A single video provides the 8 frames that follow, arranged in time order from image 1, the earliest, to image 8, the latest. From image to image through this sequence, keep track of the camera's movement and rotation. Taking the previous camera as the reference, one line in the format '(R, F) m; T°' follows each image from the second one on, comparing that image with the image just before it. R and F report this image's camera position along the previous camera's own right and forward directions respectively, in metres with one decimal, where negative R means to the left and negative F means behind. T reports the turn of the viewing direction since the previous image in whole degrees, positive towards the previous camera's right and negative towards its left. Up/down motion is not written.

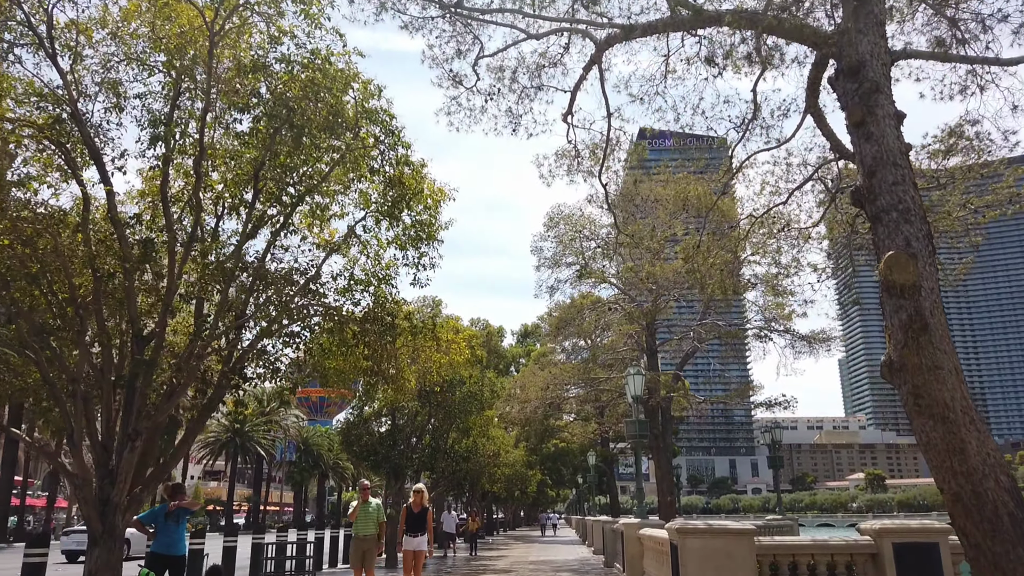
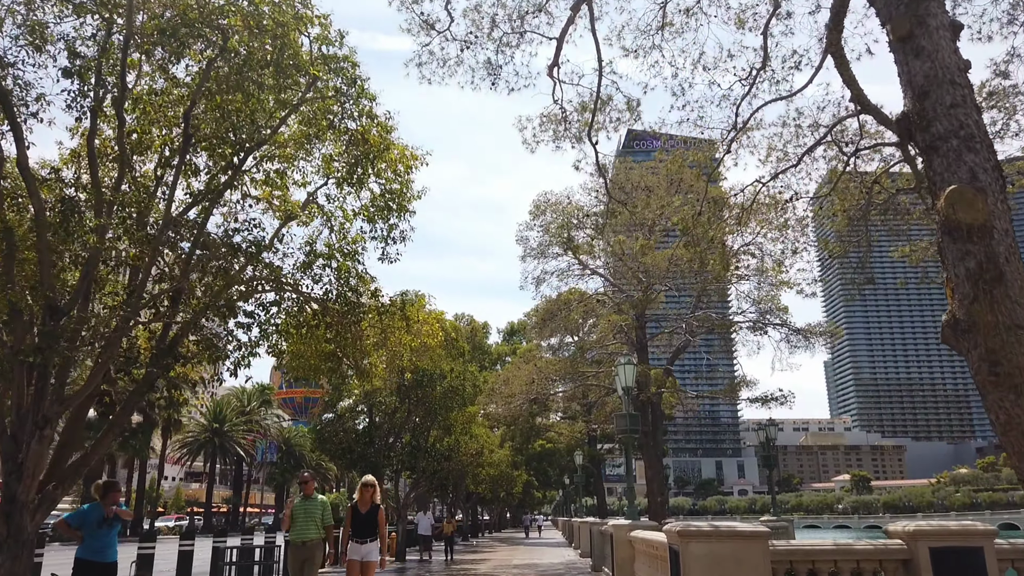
(+0.1, +1.0) m; +1°
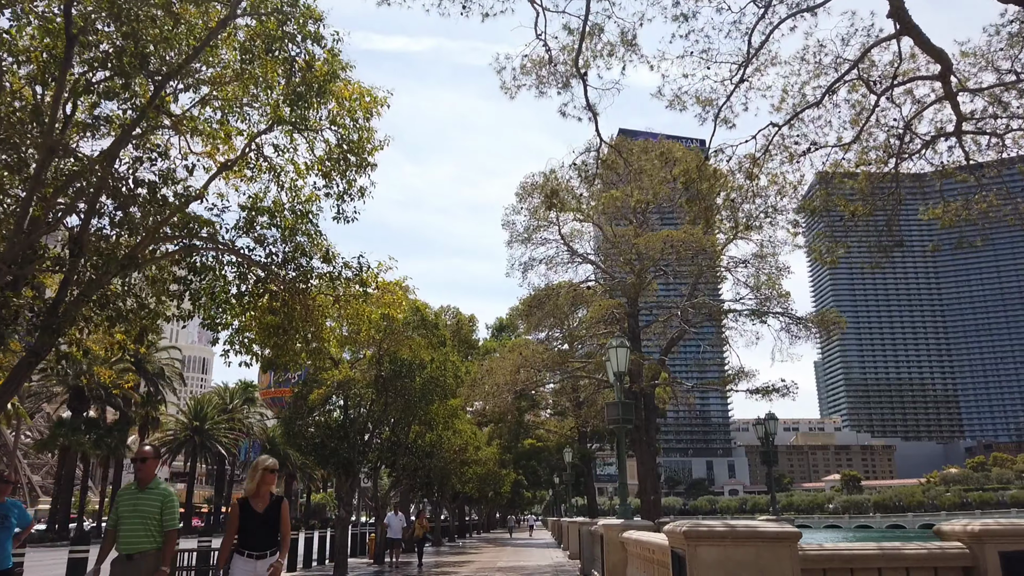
(+0.2, +1.2) m; +1°
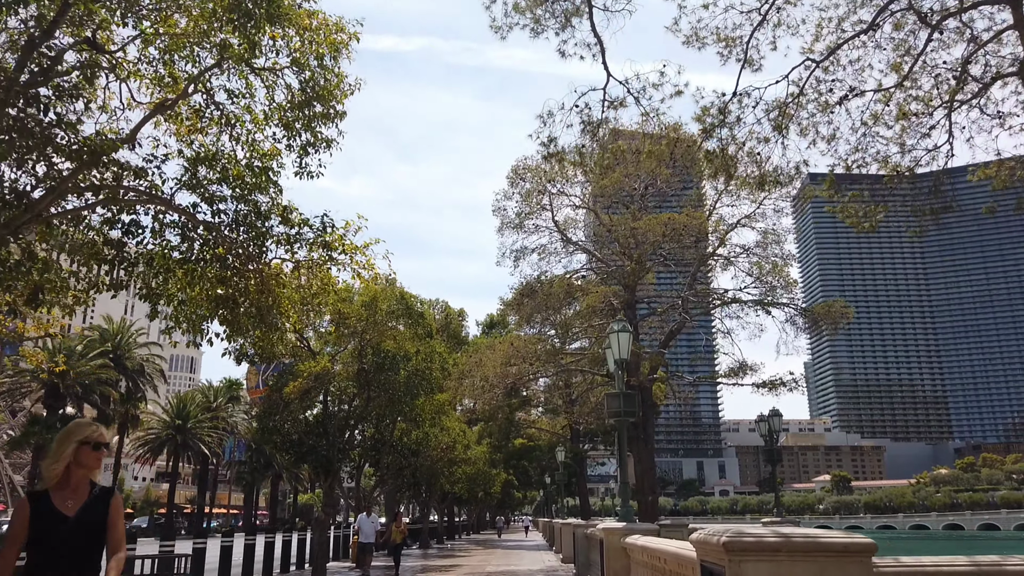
(0.0, +1.1) m; +1°
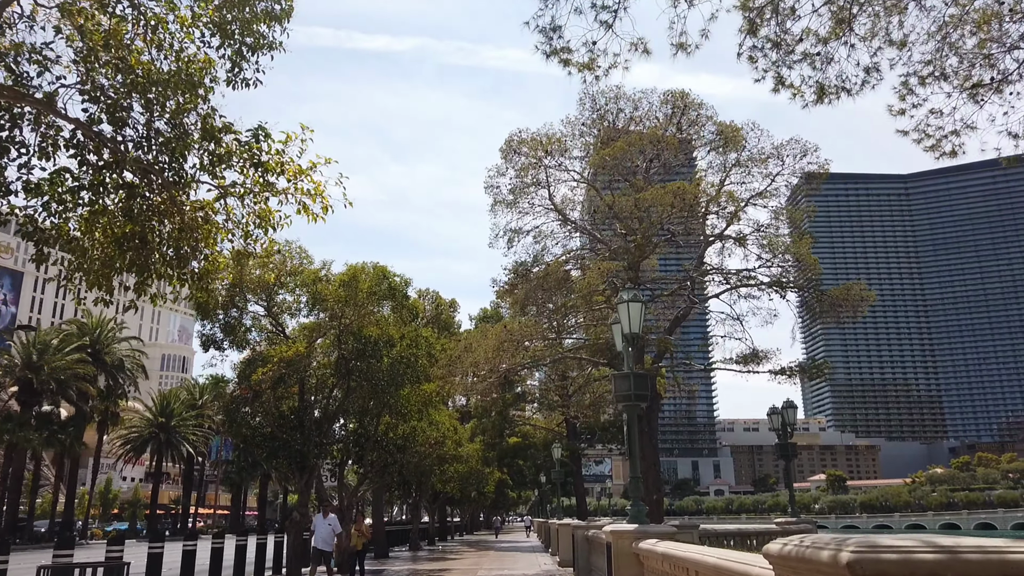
(0.0, +1.5) m; 0°
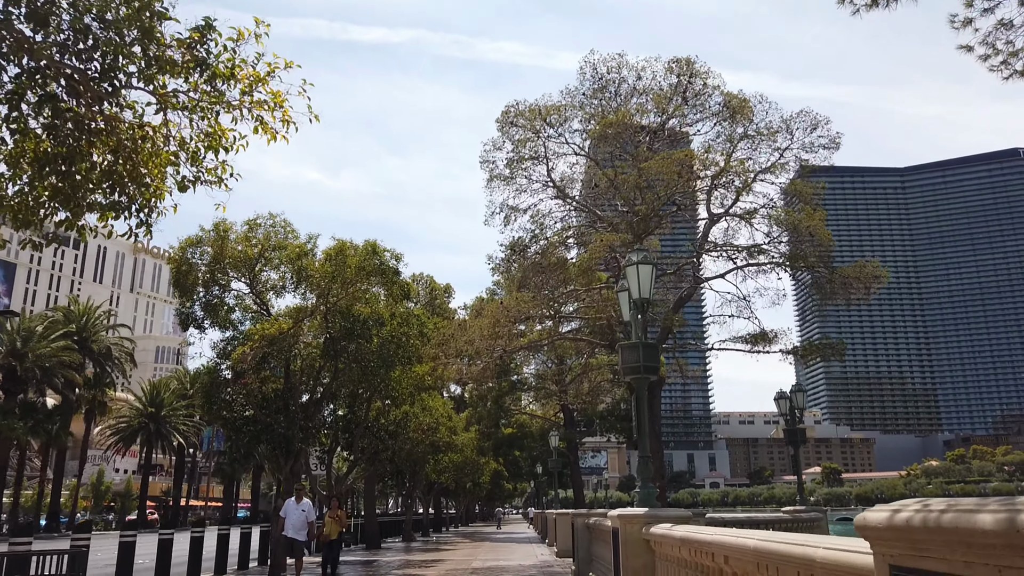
(0.0, +0.8) m; 0°
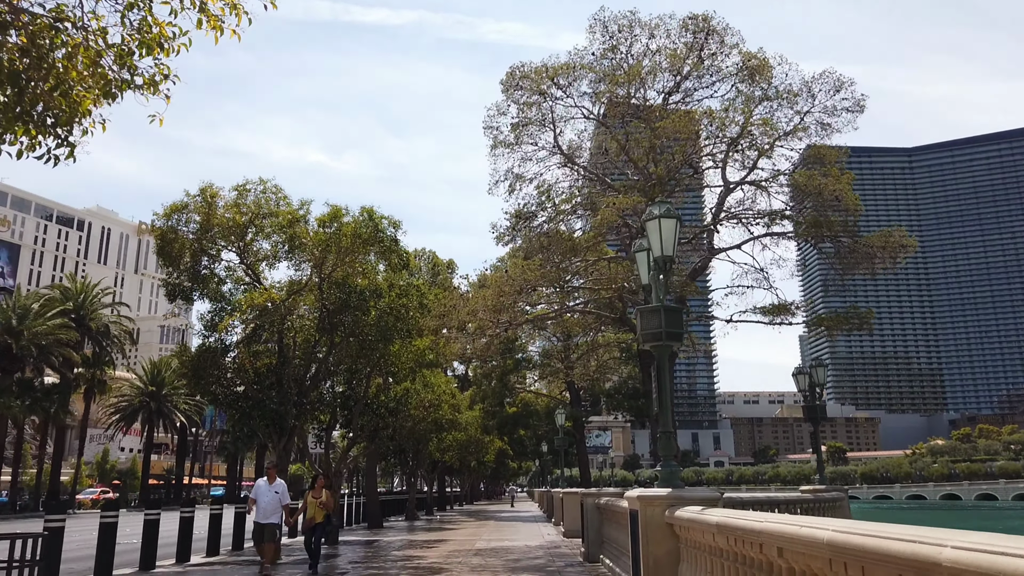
(0.0, +0.8) m; 0°
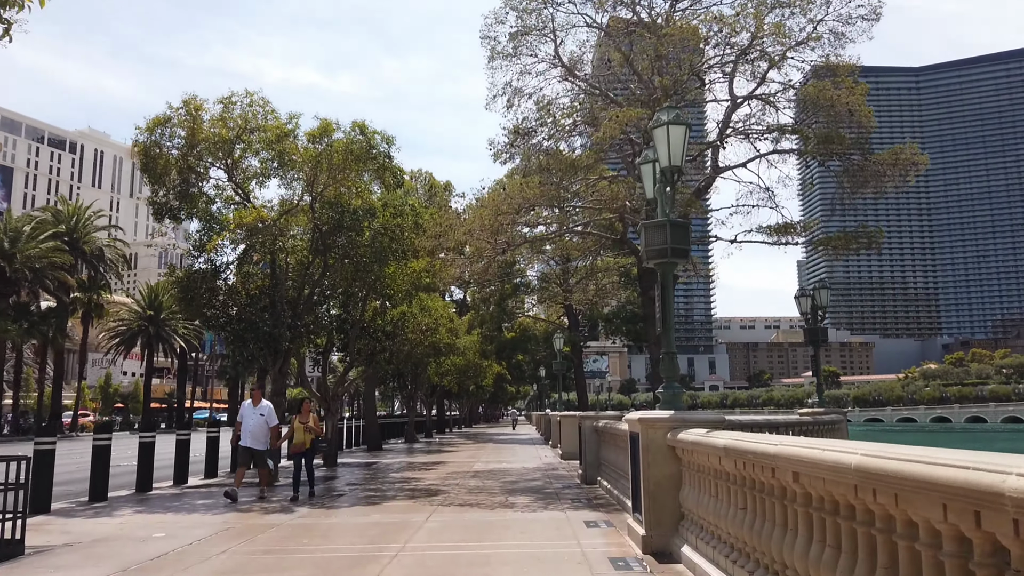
(0.0, +0.4) m; 0°
